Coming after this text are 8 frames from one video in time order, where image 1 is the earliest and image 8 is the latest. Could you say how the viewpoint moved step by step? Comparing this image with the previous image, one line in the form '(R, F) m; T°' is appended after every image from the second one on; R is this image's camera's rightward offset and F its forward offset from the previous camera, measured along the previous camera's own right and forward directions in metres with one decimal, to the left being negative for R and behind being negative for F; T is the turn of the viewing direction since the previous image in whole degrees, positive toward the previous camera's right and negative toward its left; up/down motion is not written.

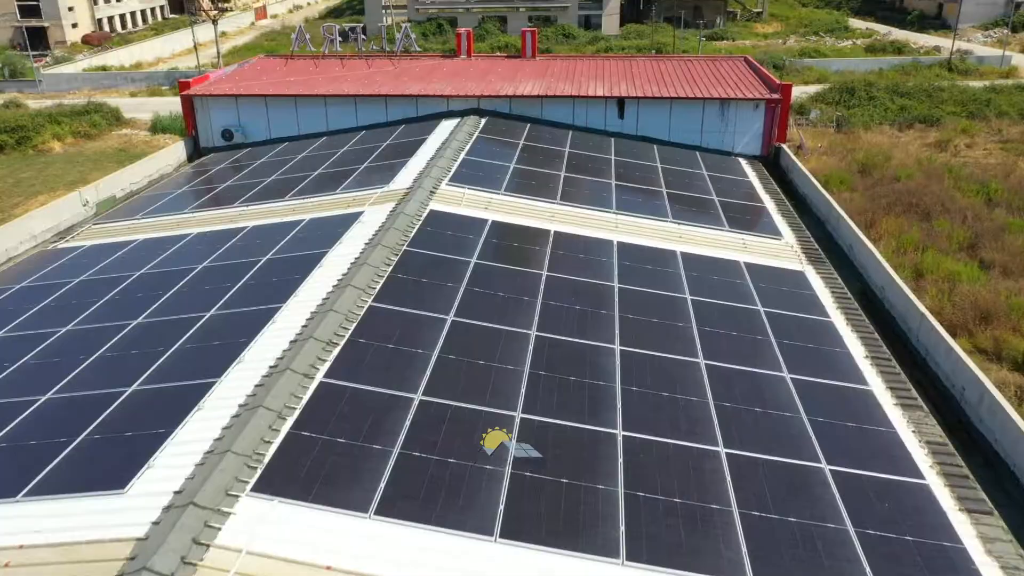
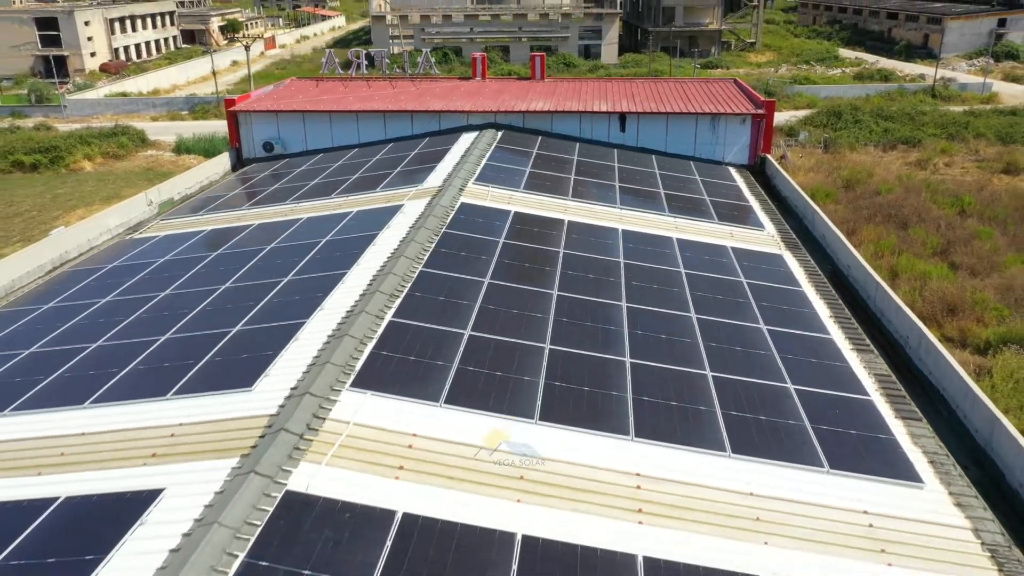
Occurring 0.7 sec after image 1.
(-0.3, -1.5) m; 0°
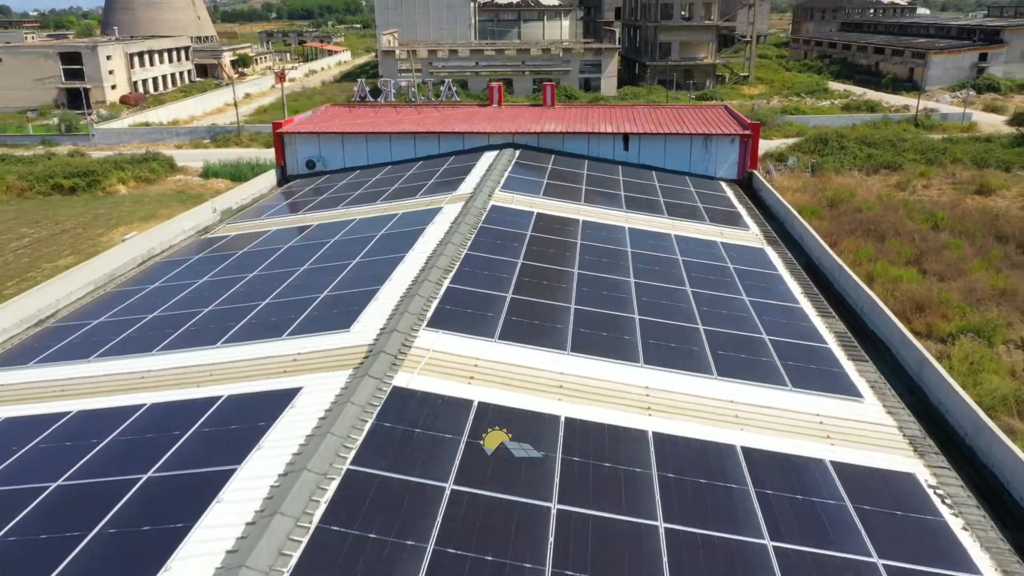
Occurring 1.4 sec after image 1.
(-0.4, -1.9) m; 0°
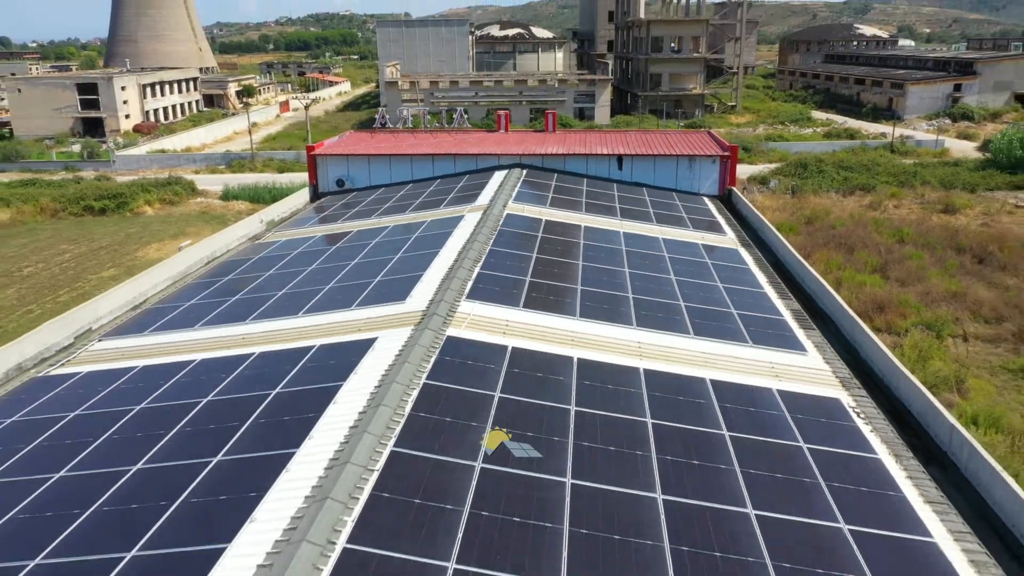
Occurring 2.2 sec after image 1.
(-0.3, -2.2) m; 0°
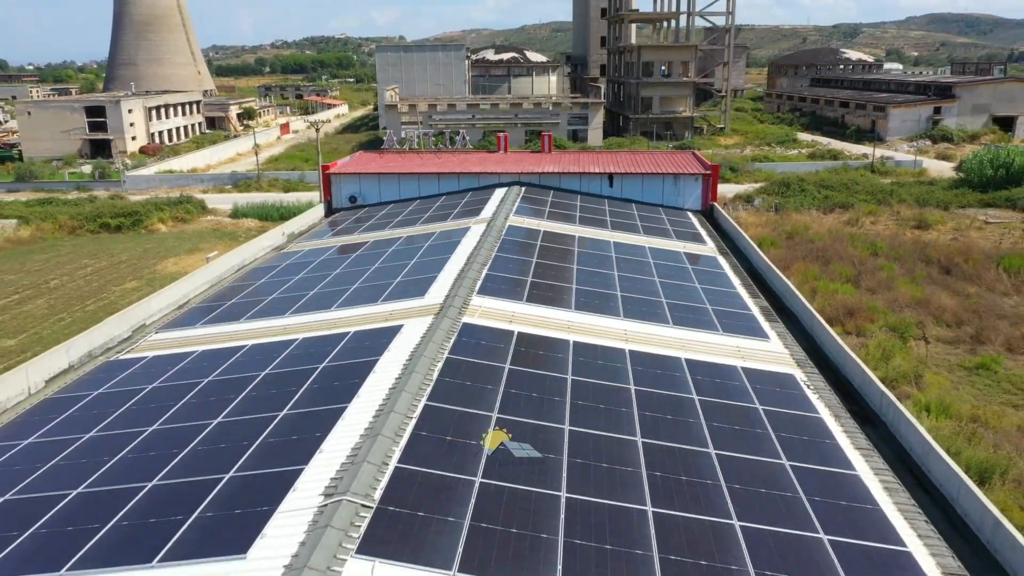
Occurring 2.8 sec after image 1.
(-0.2, -1.7) m; 0°
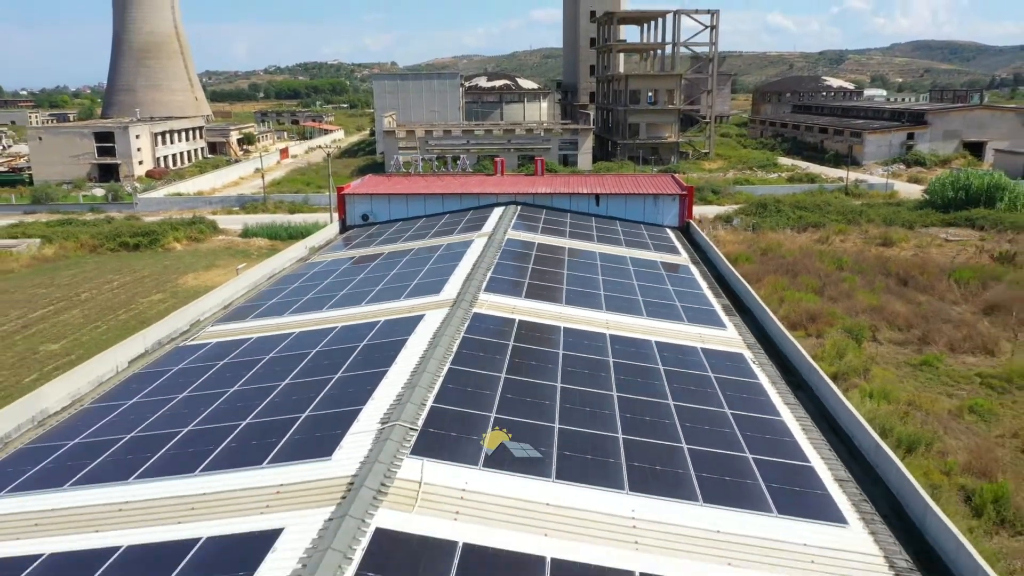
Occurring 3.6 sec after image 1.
(-0.2, -2.4) m; +1°
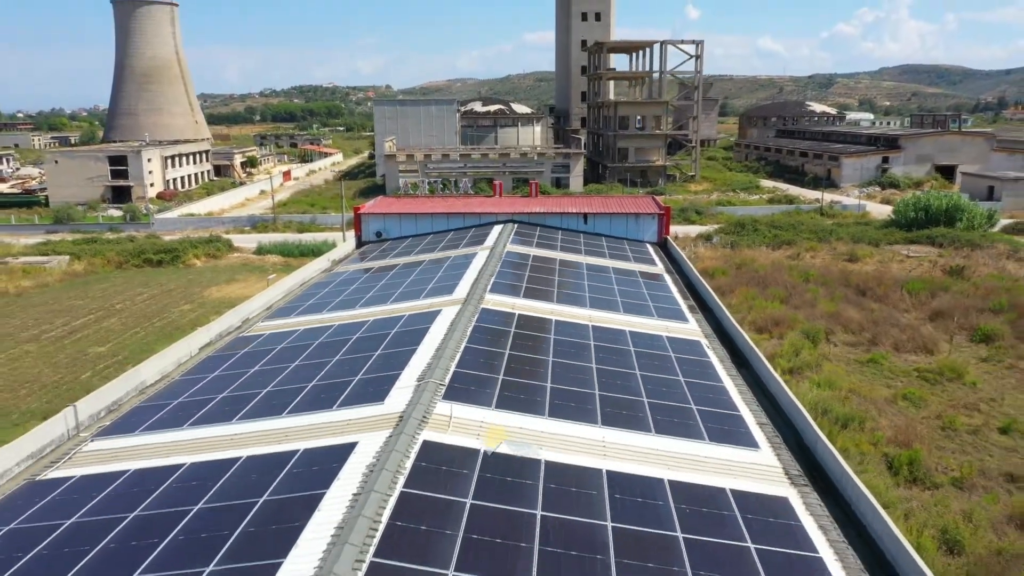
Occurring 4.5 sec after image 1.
(-0.1, -3.0) m; 0°
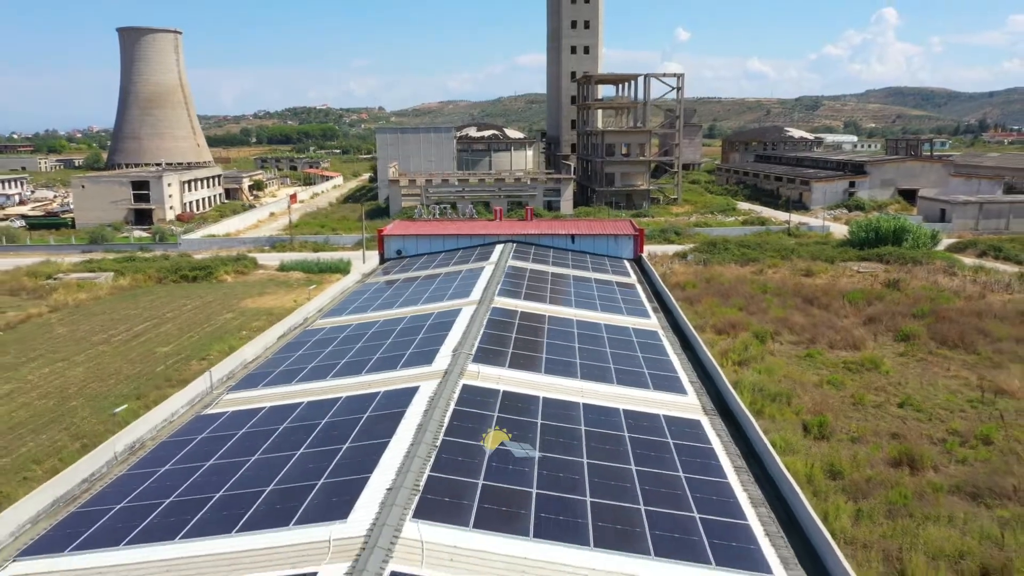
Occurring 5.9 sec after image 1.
(-0.3, -5.1) m; +1°
